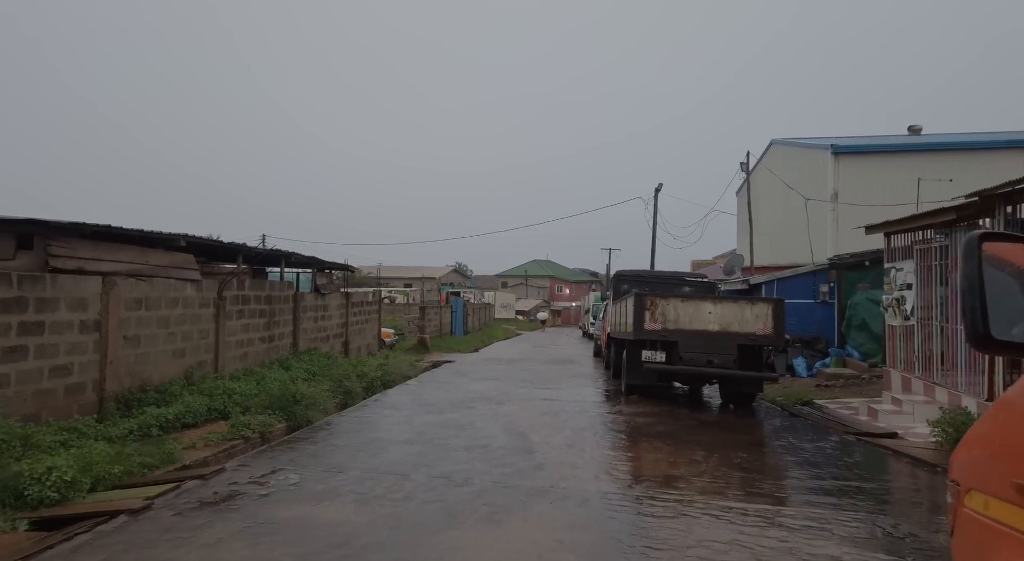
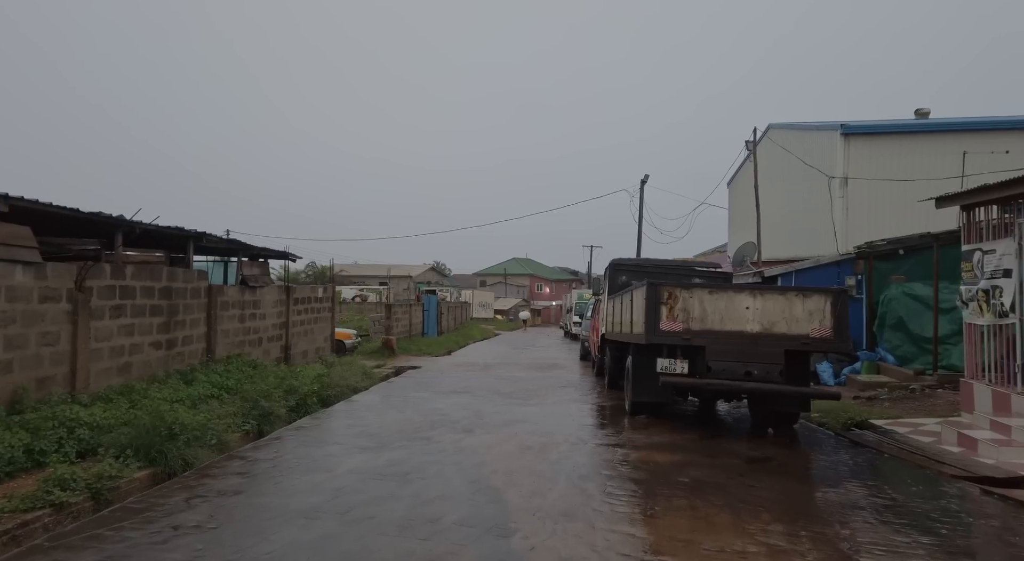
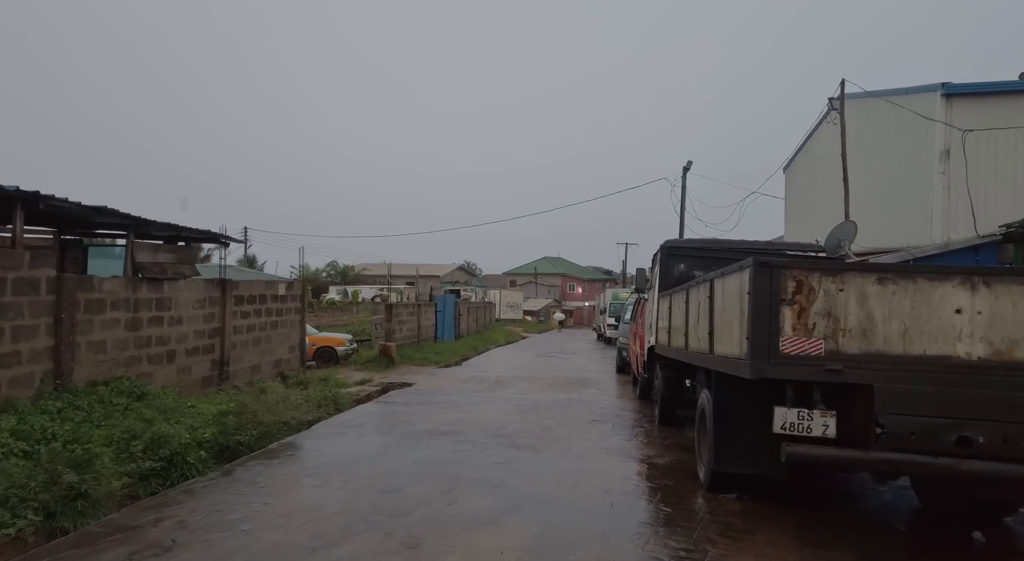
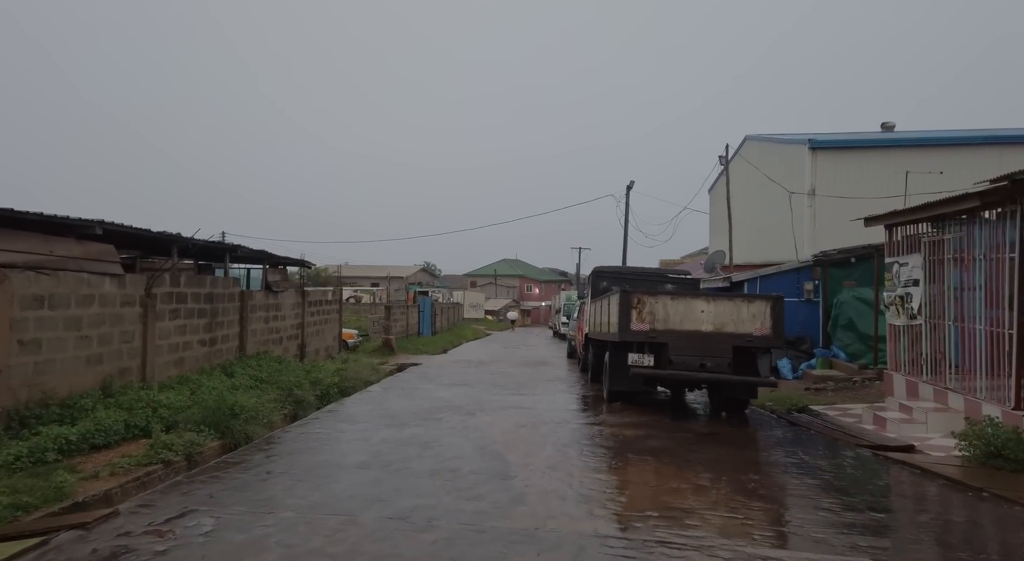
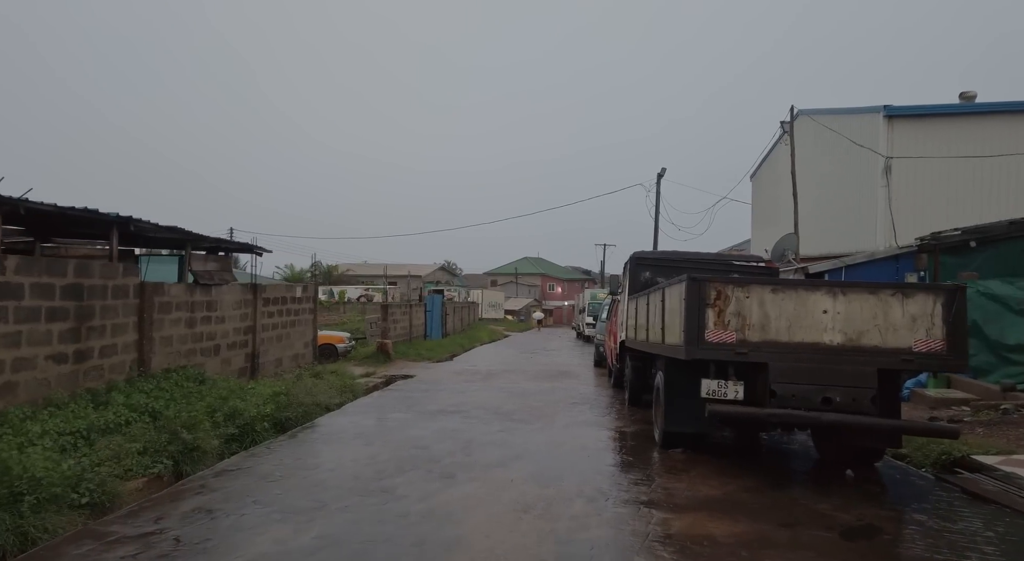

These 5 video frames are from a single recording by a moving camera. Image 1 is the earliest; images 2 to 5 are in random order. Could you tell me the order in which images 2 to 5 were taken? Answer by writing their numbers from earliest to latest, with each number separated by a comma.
4, 2, 5, 3
